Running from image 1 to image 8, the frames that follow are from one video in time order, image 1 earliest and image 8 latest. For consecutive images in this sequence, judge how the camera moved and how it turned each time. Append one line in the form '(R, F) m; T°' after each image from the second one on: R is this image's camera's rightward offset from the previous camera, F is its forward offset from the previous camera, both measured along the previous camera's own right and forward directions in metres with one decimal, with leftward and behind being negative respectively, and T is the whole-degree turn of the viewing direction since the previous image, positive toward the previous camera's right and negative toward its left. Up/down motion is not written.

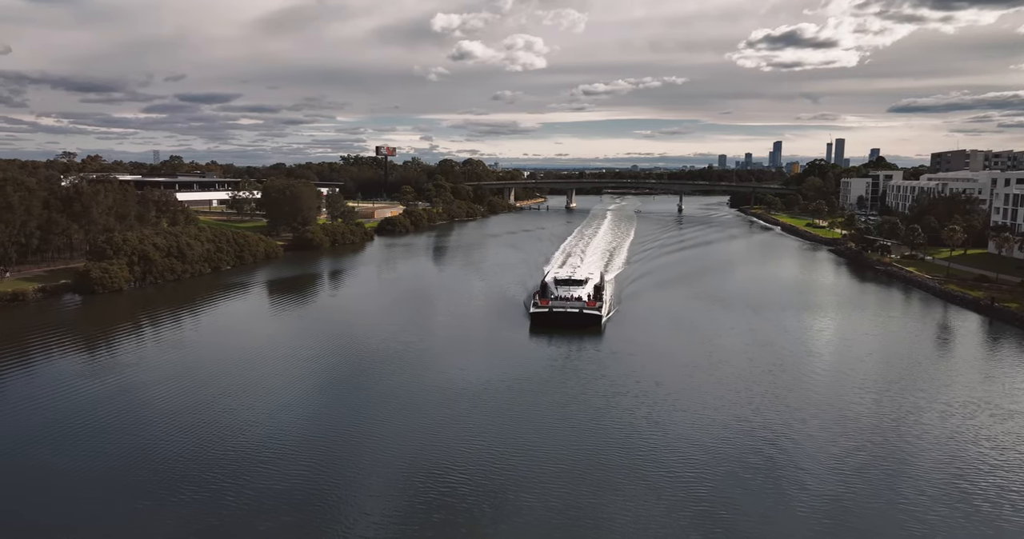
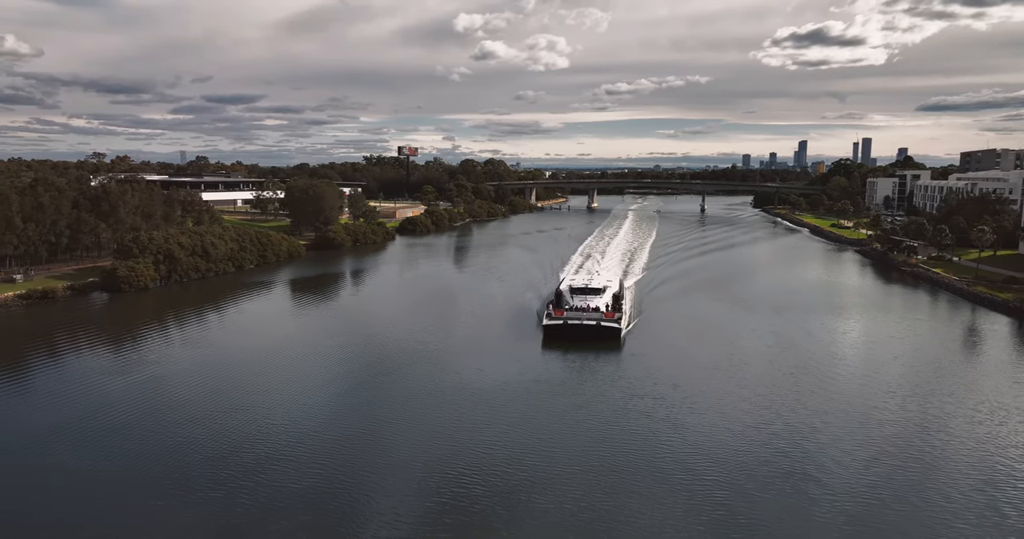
(+0.1, 0.0) m; -2°
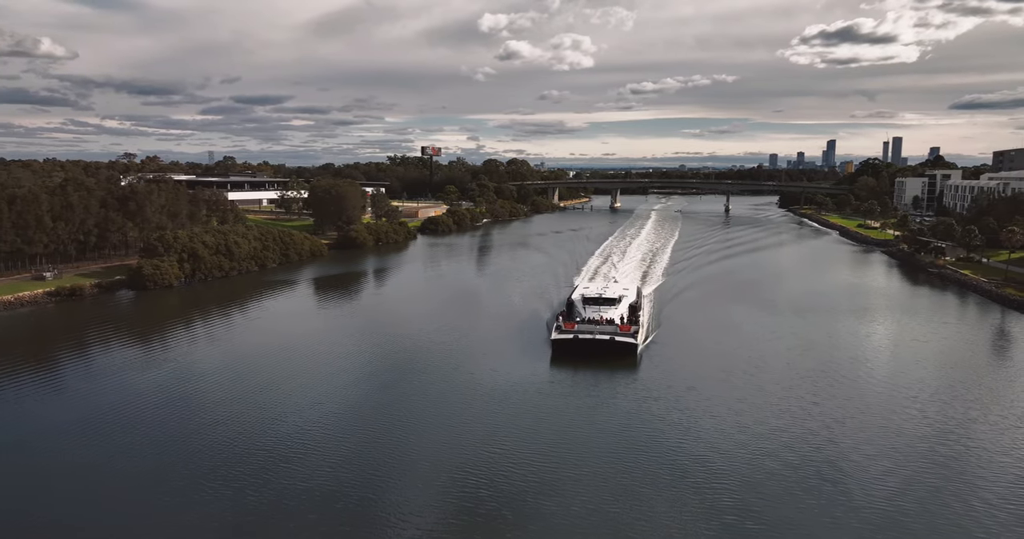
(+0.2, 0.0) m; -2°
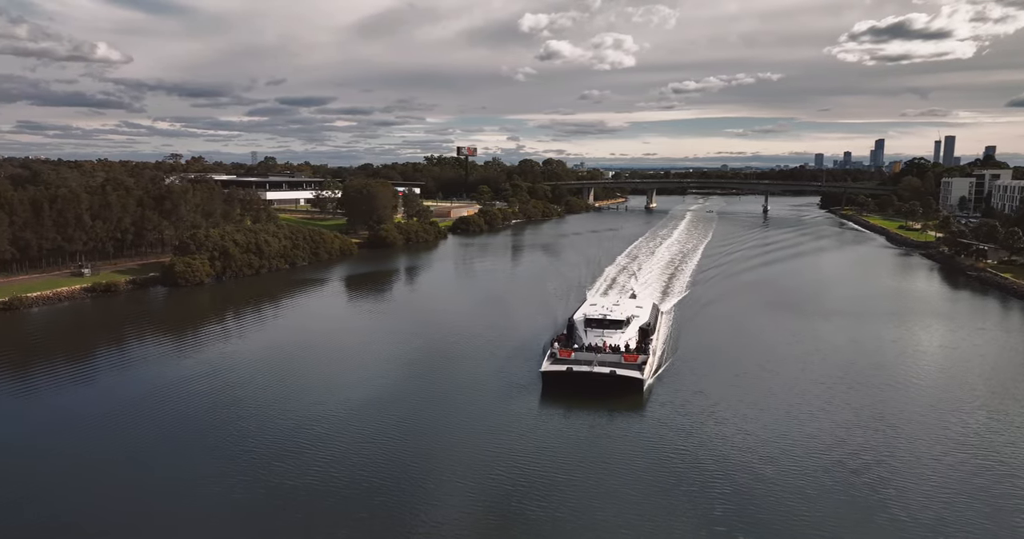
(+0.5, 0.0) m; -3°
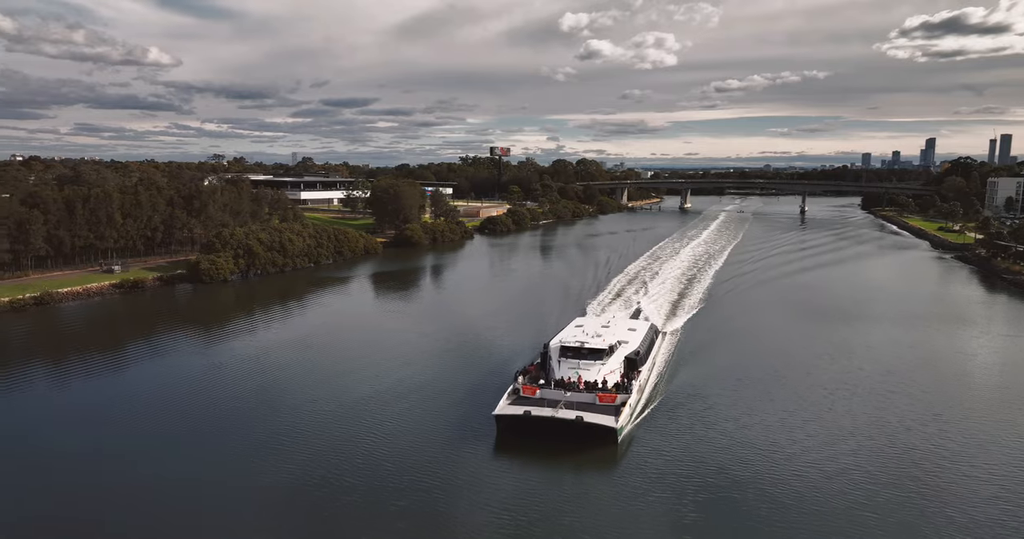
(+0.7, -0.1) m; -3°
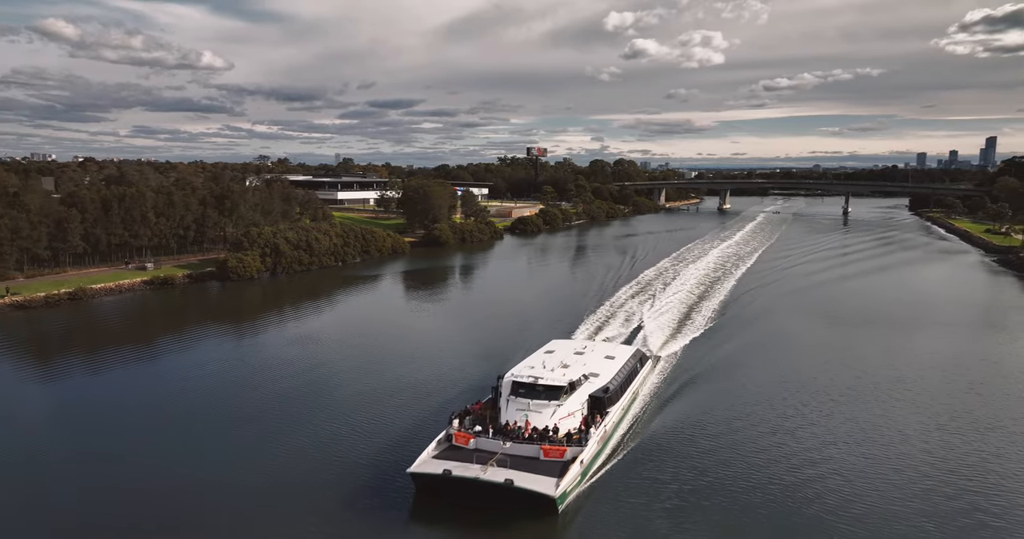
(+0.8, -0.1) m; -3°
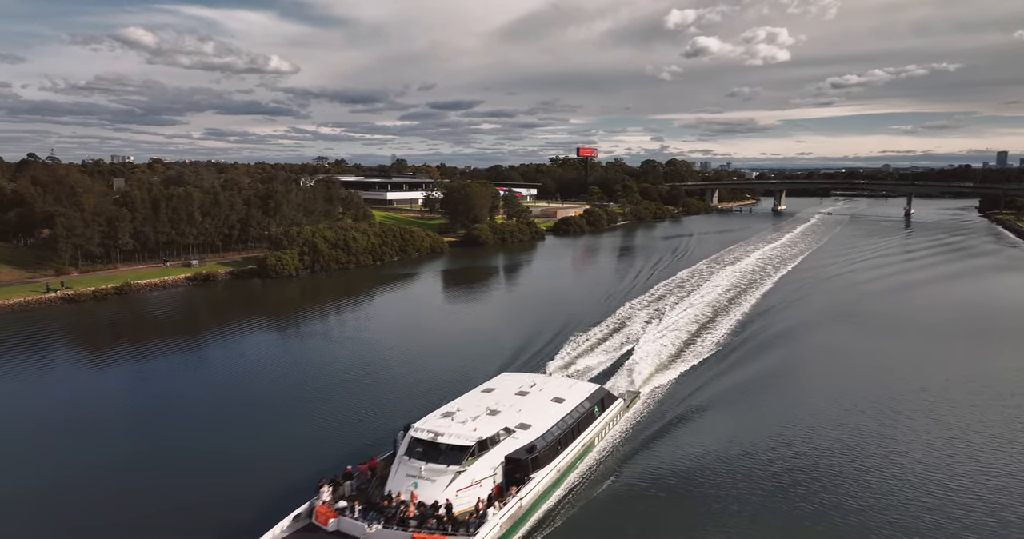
(+0.9, -0.1) m; -4°
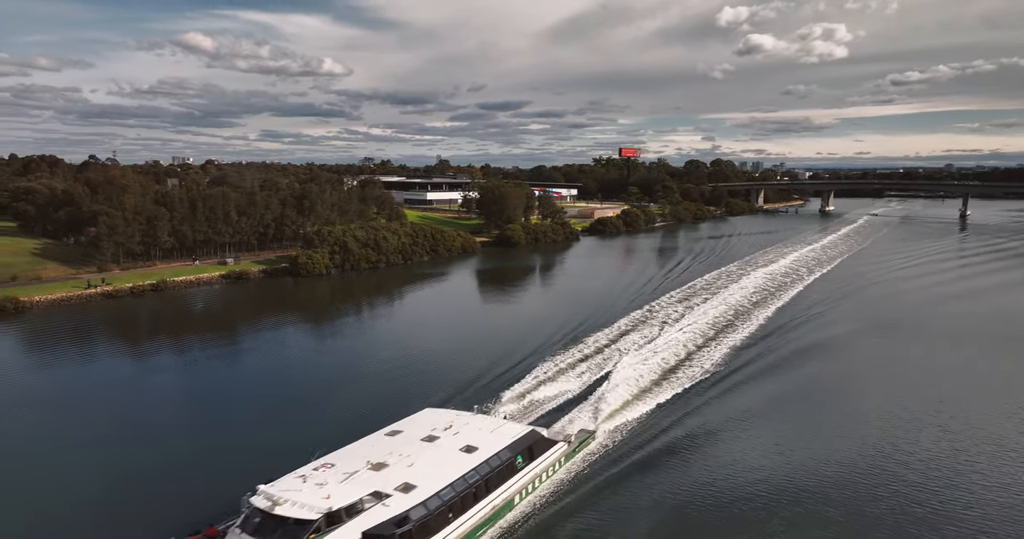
(+0.7, -0.1) m; -3°
